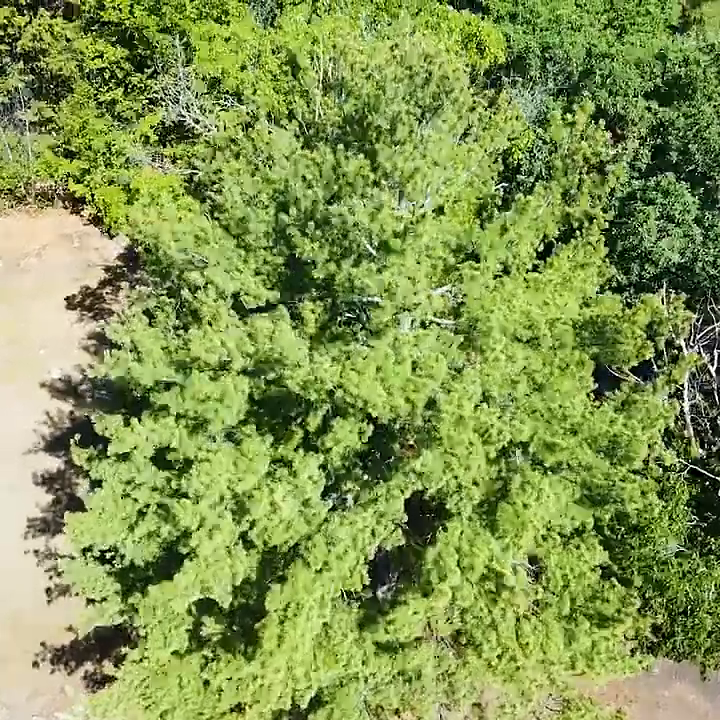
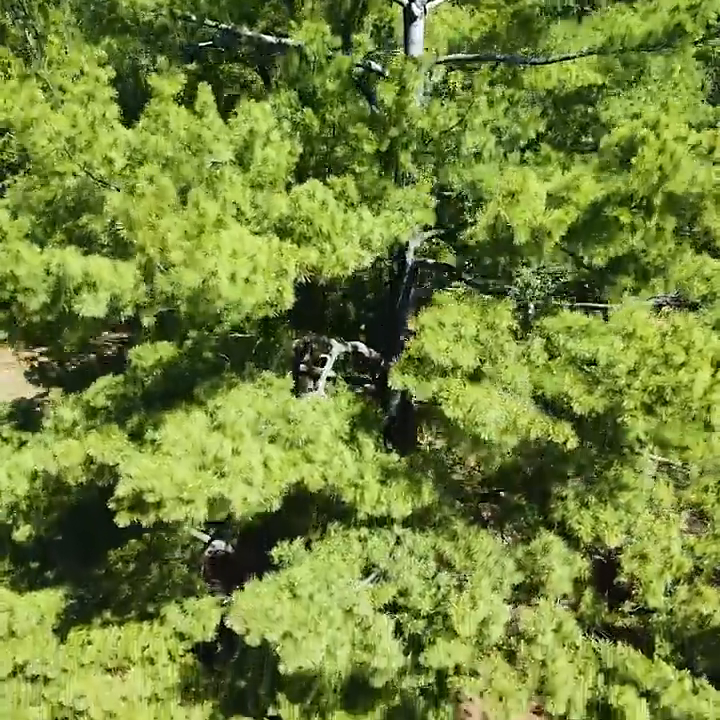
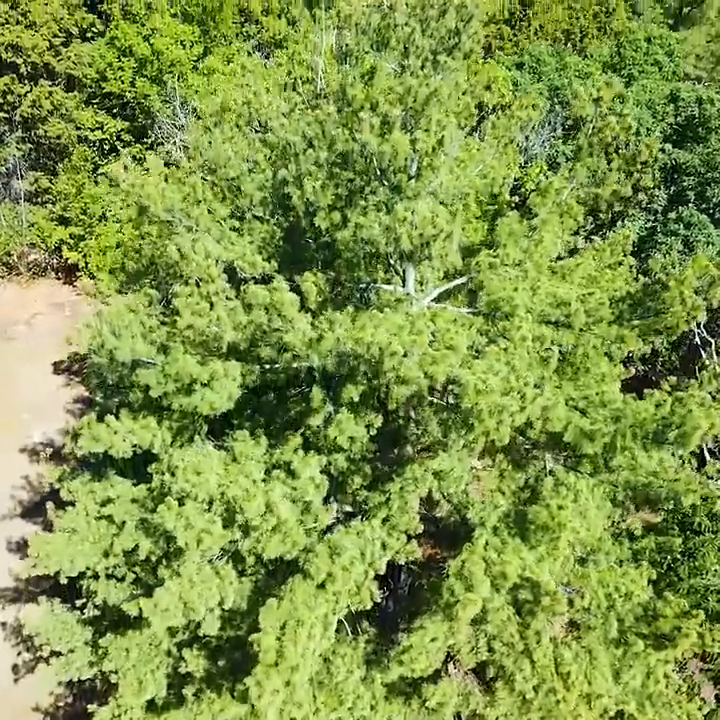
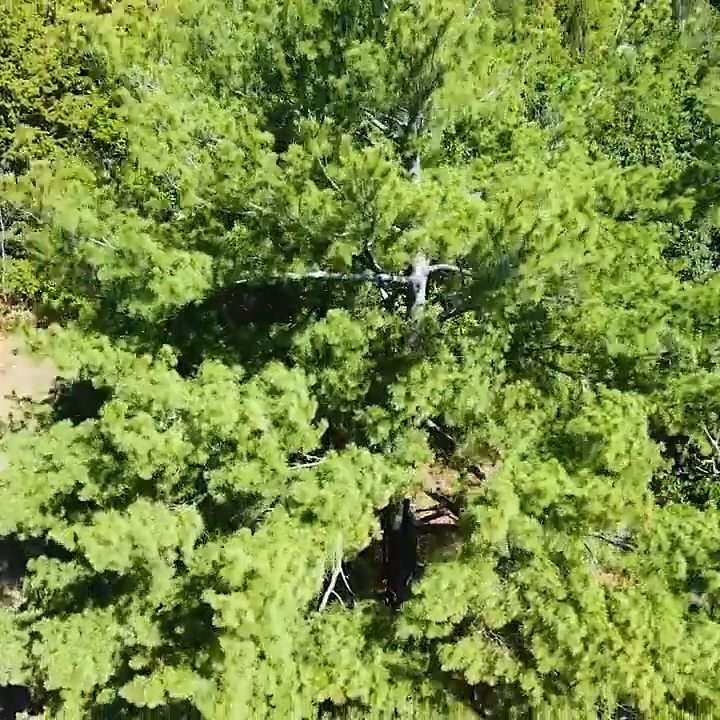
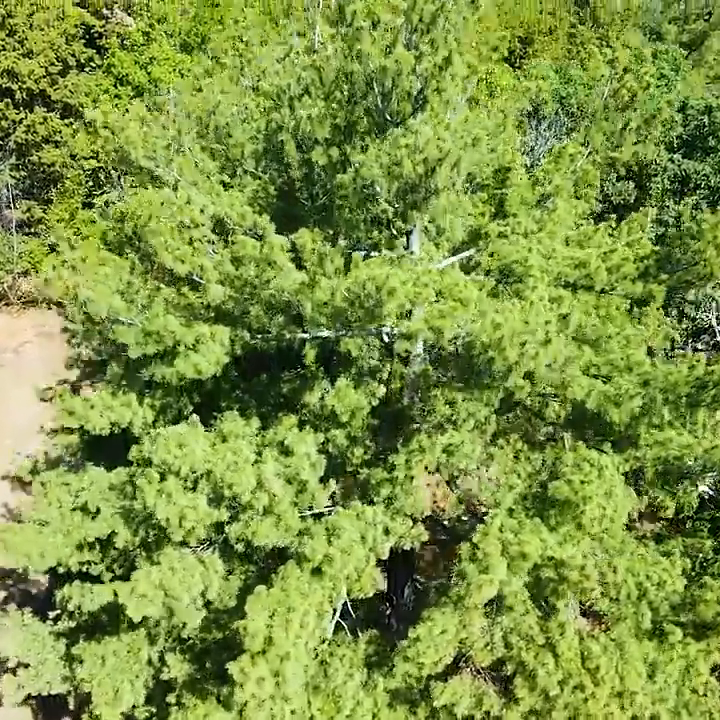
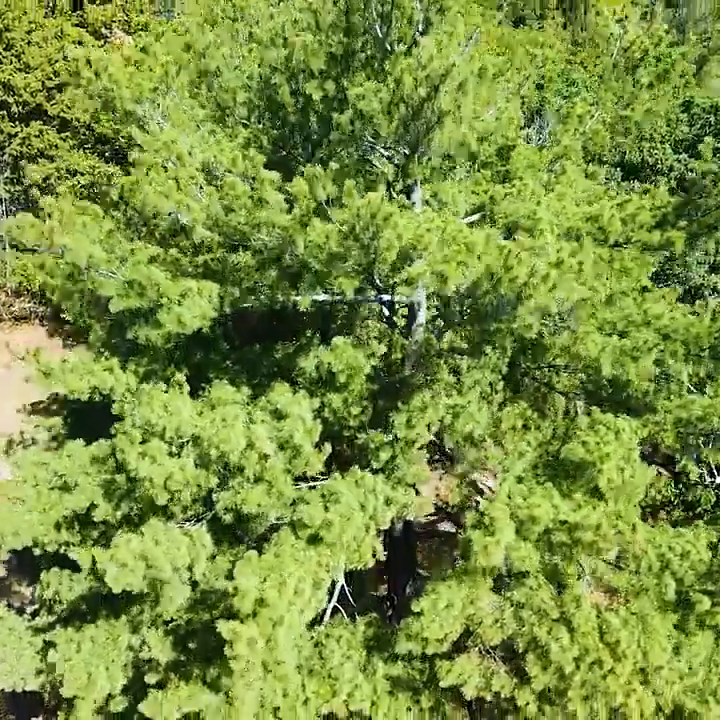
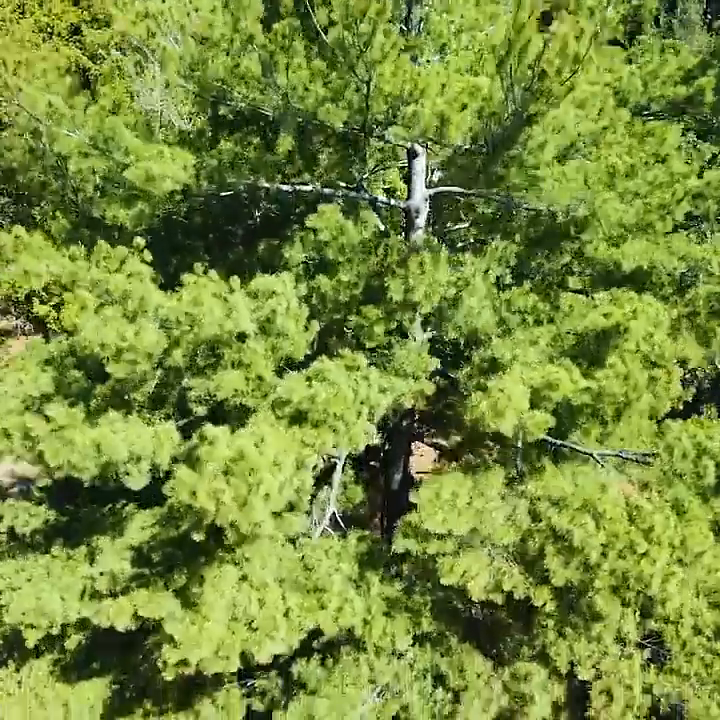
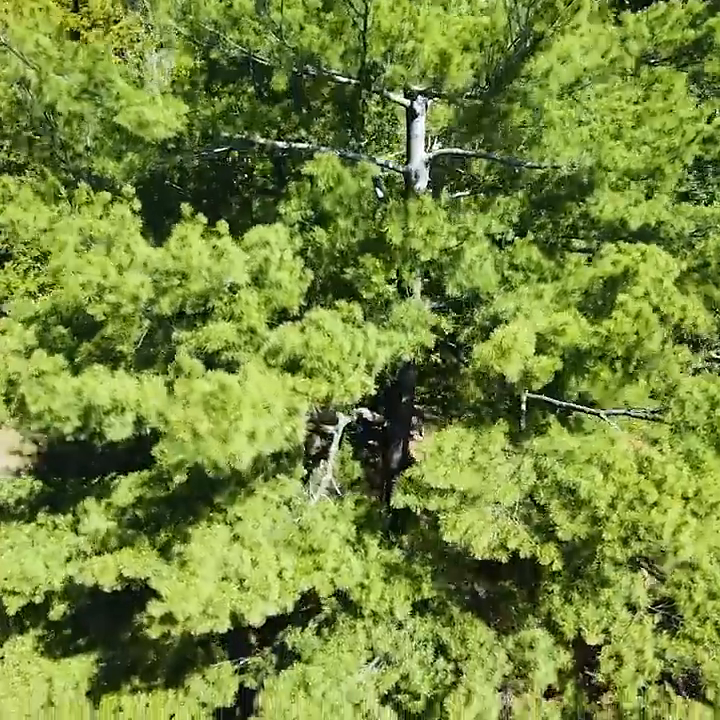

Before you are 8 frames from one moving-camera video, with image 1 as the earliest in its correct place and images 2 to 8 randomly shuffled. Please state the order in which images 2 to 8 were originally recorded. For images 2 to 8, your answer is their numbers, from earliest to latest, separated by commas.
3, 5, 6, 4, 7, 8, 2
